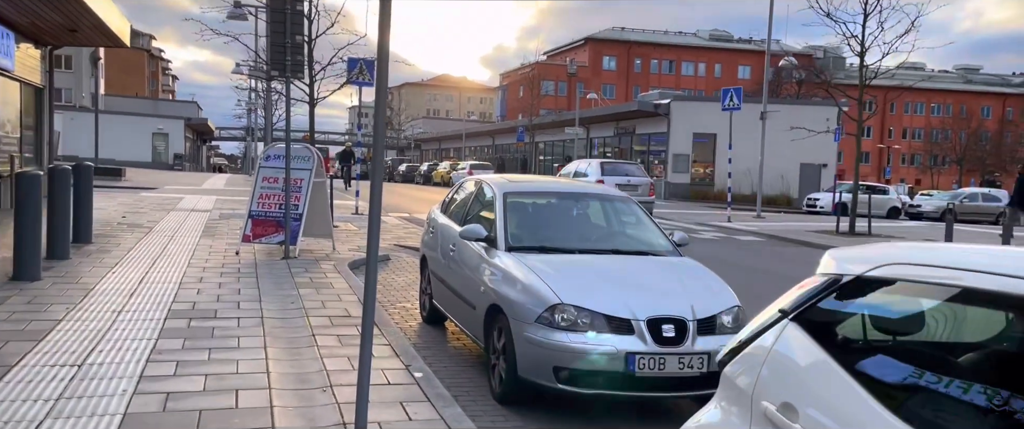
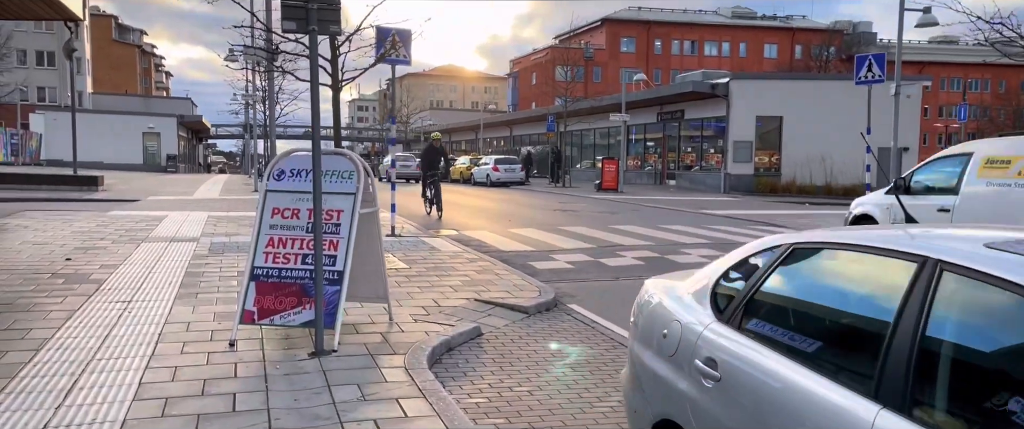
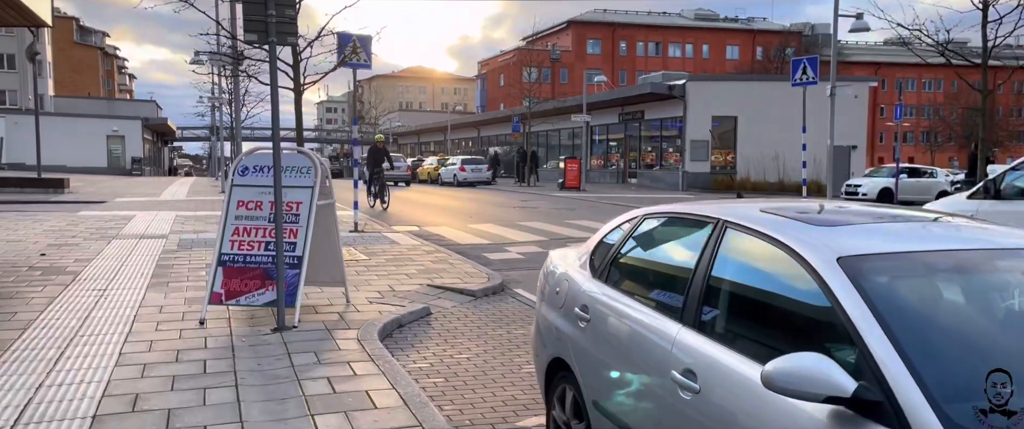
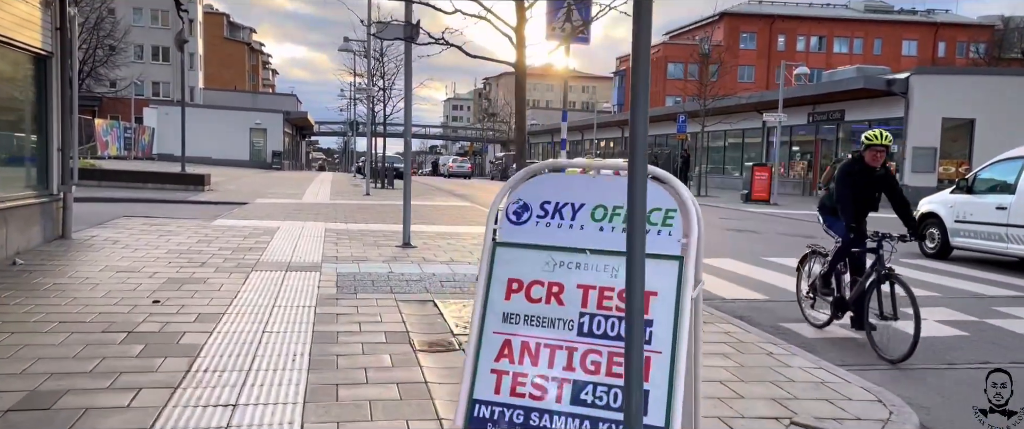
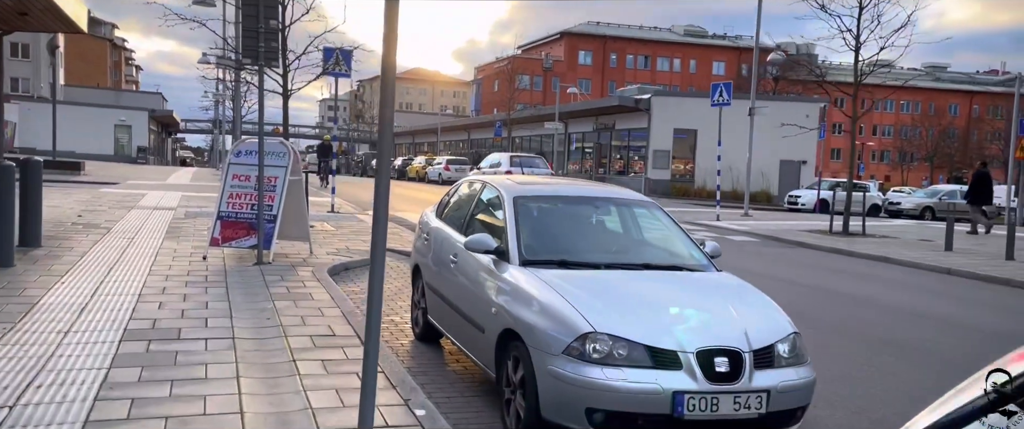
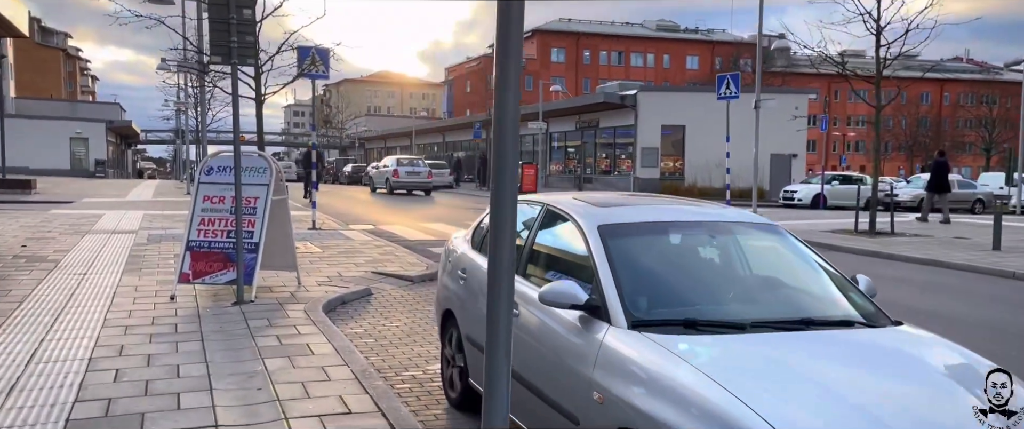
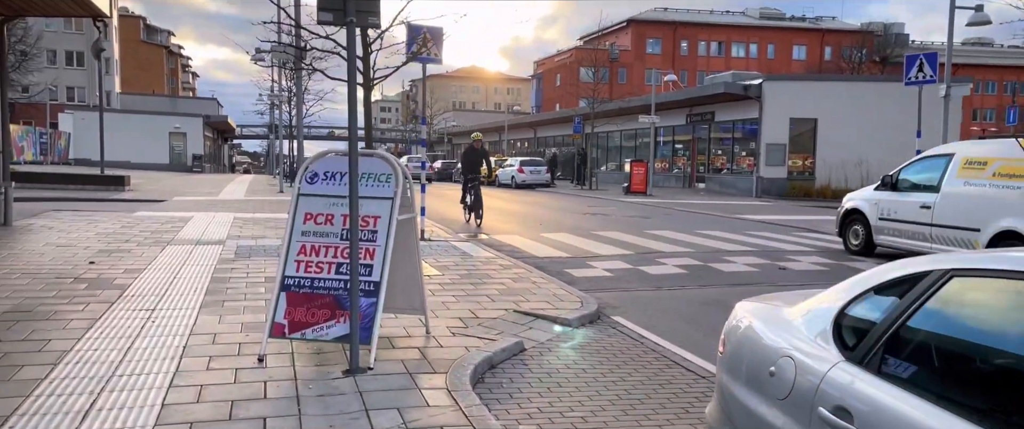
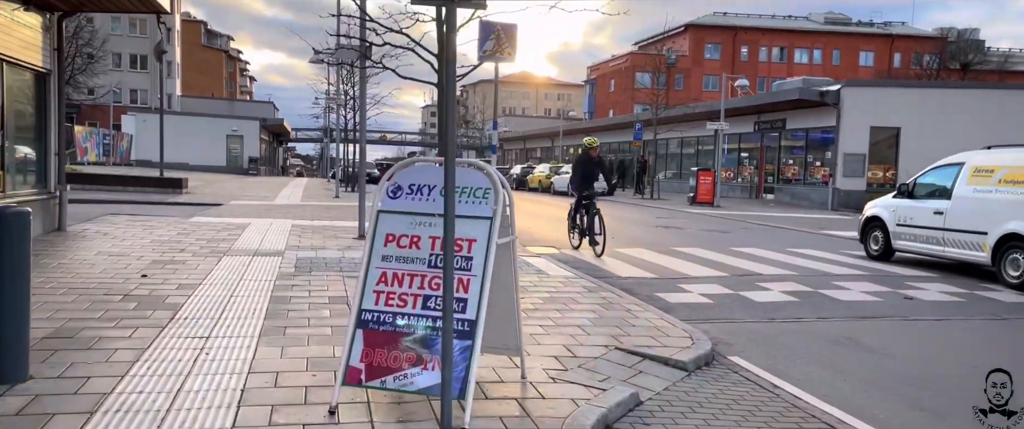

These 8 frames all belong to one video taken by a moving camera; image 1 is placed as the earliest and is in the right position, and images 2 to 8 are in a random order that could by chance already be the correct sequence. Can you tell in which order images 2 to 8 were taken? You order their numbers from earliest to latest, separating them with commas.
5, 6, 3, 2, 7, 8, 4
